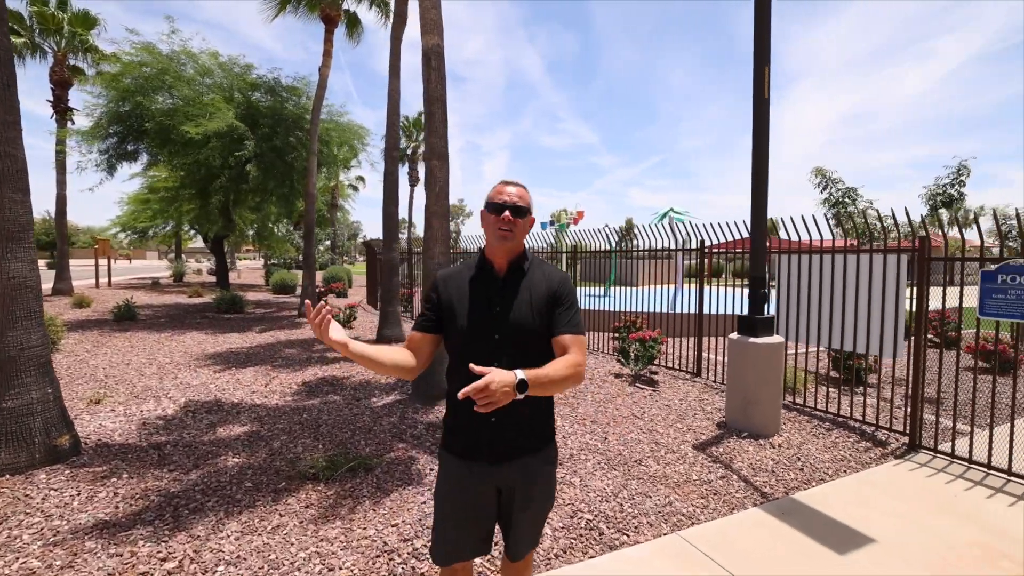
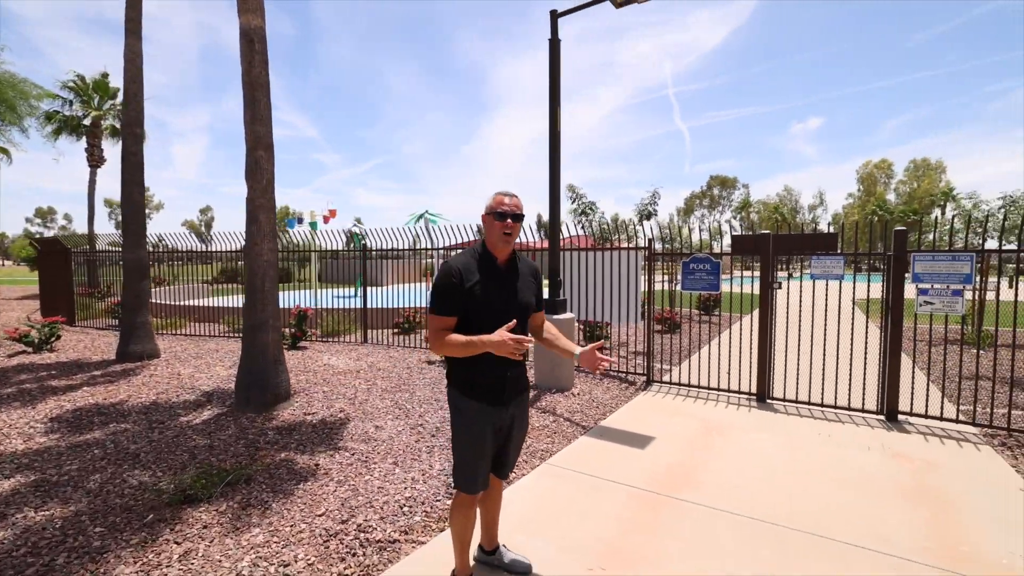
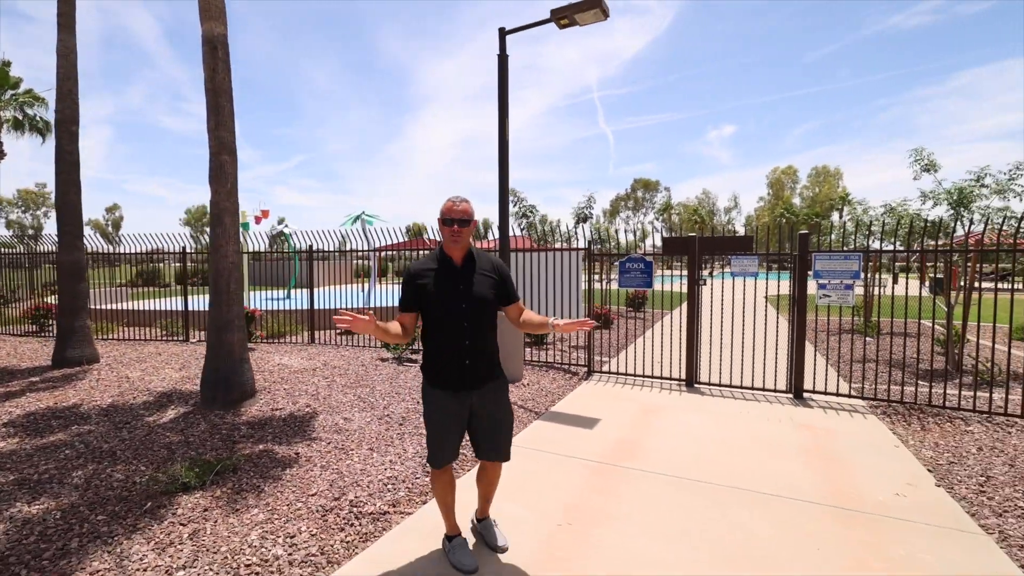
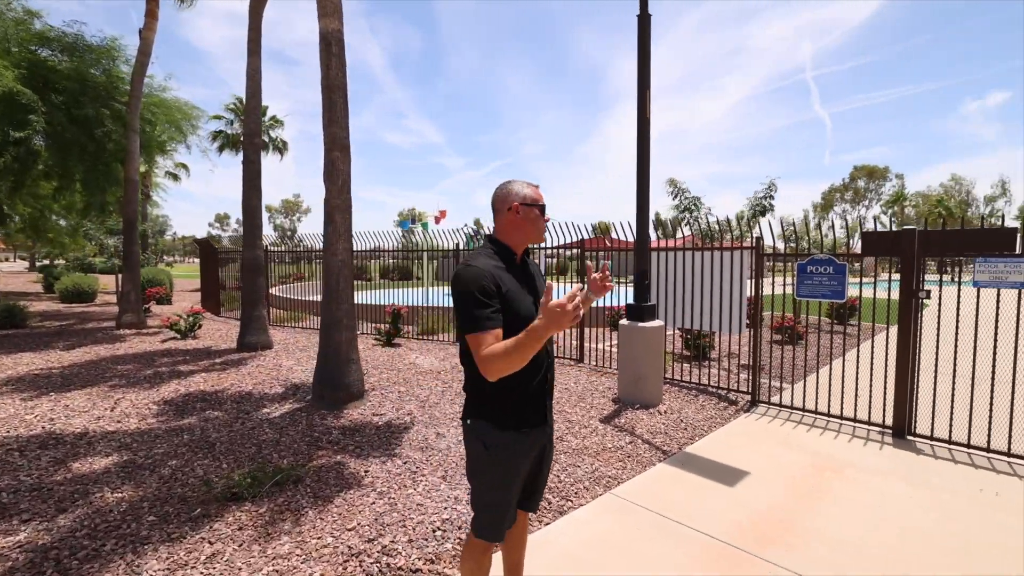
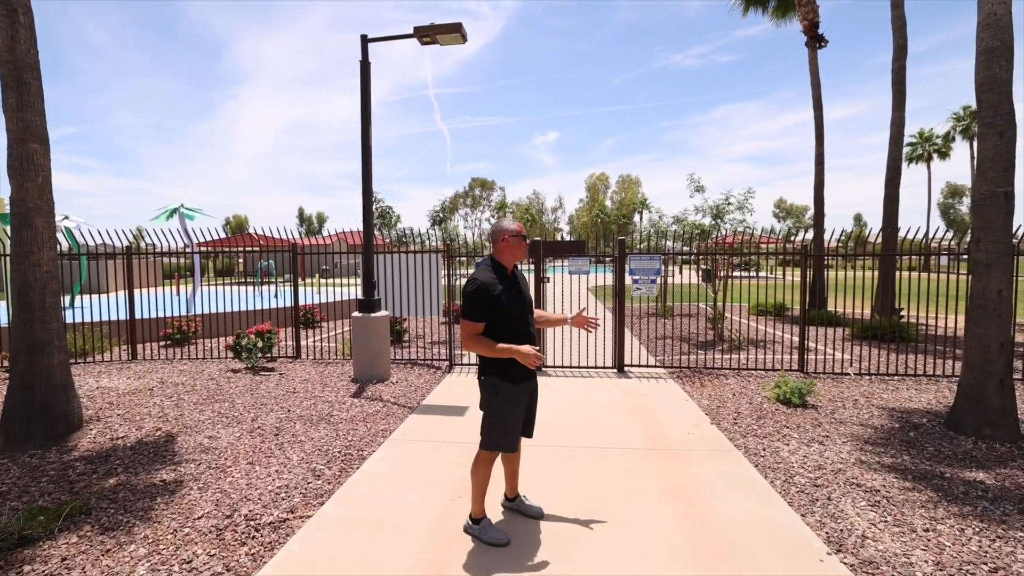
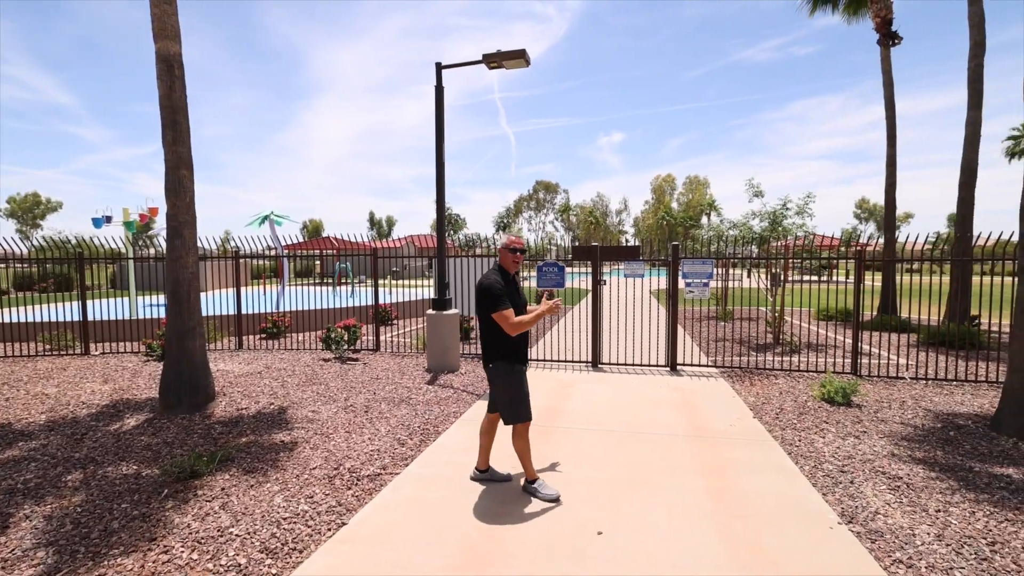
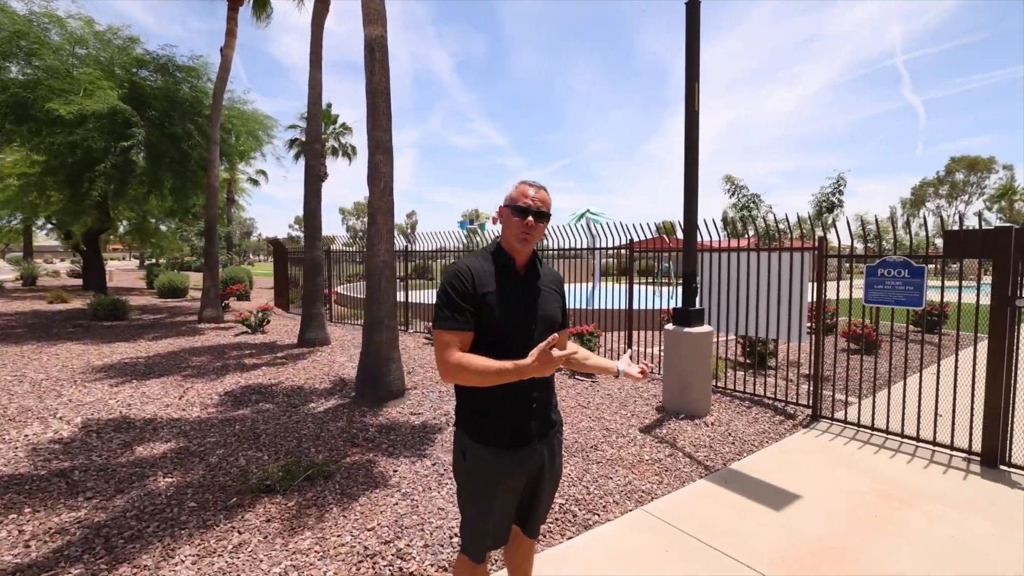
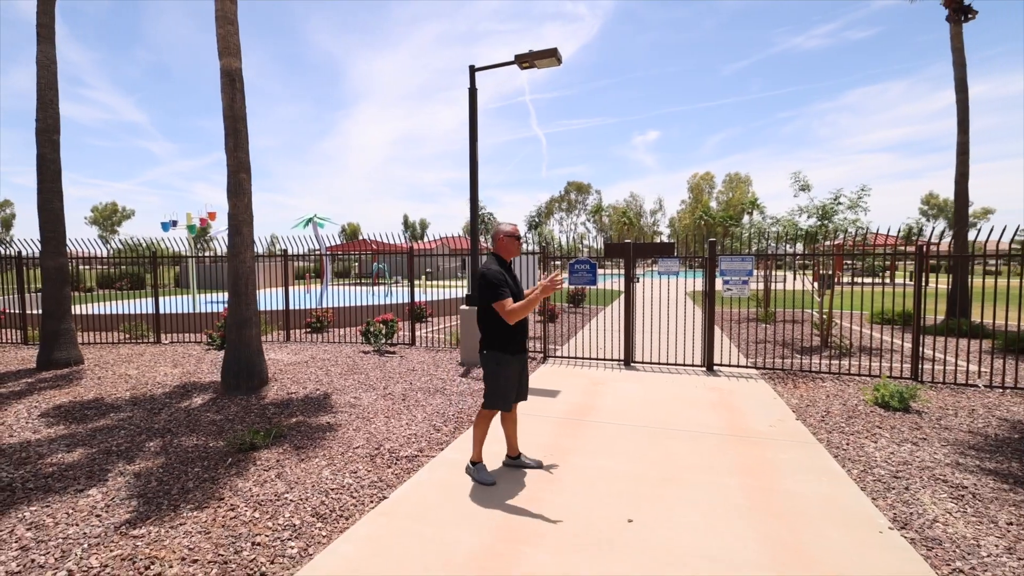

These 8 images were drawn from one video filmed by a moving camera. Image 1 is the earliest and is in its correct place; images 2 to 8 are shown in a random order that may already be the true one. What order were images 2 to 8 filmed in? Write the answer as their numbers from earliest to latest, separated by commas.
7, 4, 2, 3, 8, 6, 5
